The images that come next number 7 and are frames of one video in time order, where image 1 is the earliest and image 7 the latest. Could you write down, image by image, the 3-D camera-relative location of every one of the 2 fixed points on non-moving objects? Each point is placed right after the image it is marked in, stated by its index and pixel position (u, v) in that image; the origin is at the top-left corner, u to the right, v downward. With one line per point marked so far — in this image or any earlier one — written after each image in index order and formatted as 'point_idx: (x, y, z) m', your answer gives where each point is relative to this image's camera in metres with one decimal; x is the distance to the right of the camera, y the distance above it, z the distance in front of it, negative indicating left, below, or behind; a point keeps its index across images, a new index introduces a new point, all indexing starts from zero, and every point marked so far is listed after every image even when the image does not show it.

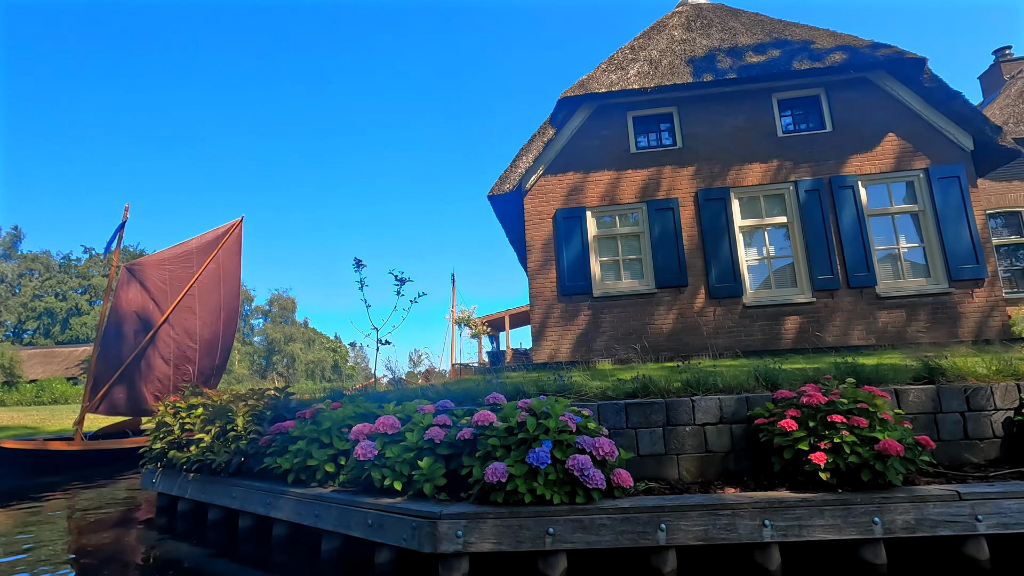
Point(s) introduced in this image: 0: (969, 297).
0: (+7.0, -0.1, +7.8) m
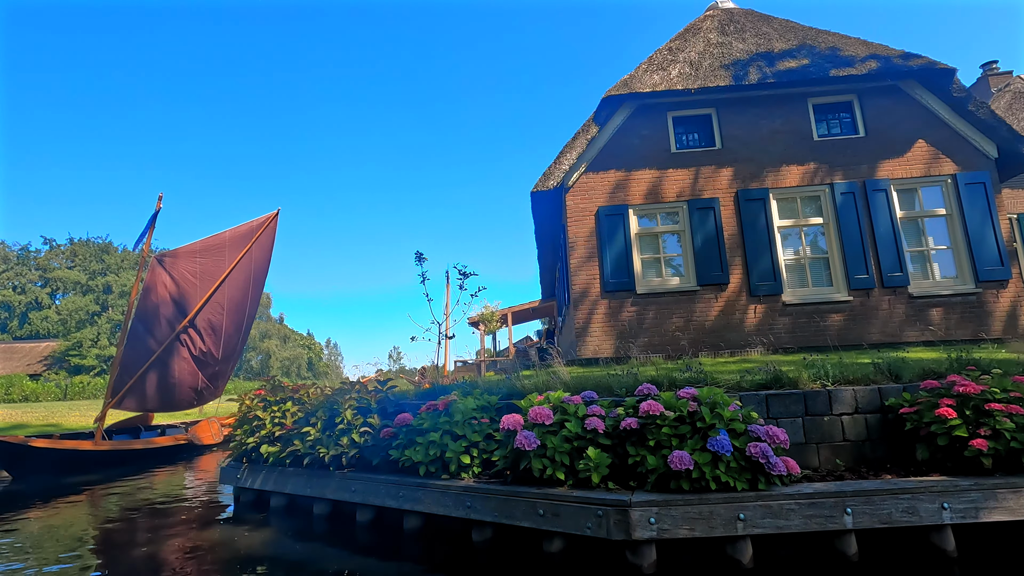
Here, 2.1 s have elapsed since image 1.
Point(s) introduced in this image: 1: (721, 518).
0: (+7.7, -0.1, +8.2) m
1: (+1.1, -1.2, +2.7) m
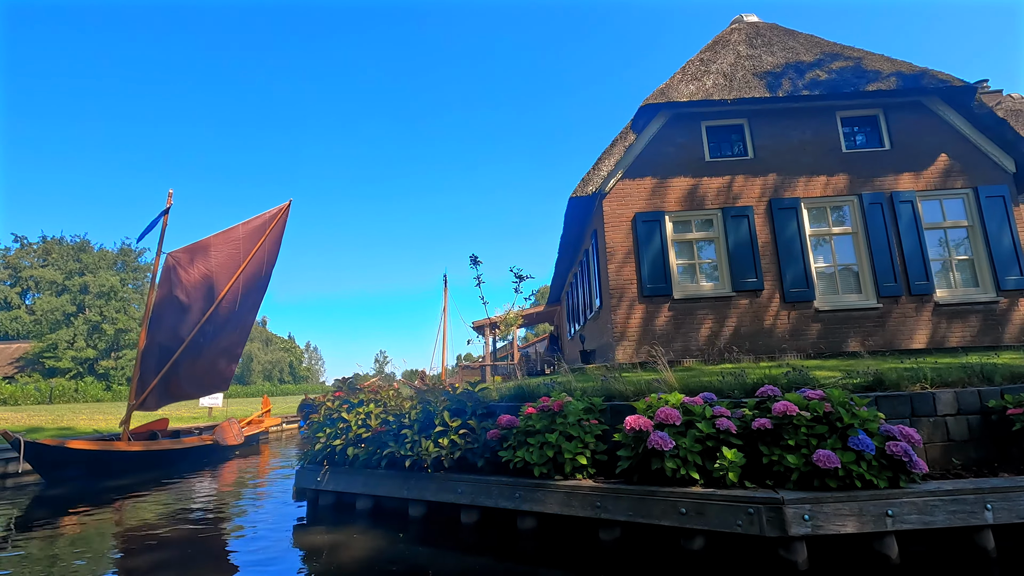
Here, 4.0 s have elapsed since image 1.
0: (+8.4, -0.3, +8.5) m
1: (+2.0, -1.2, +2.8) m
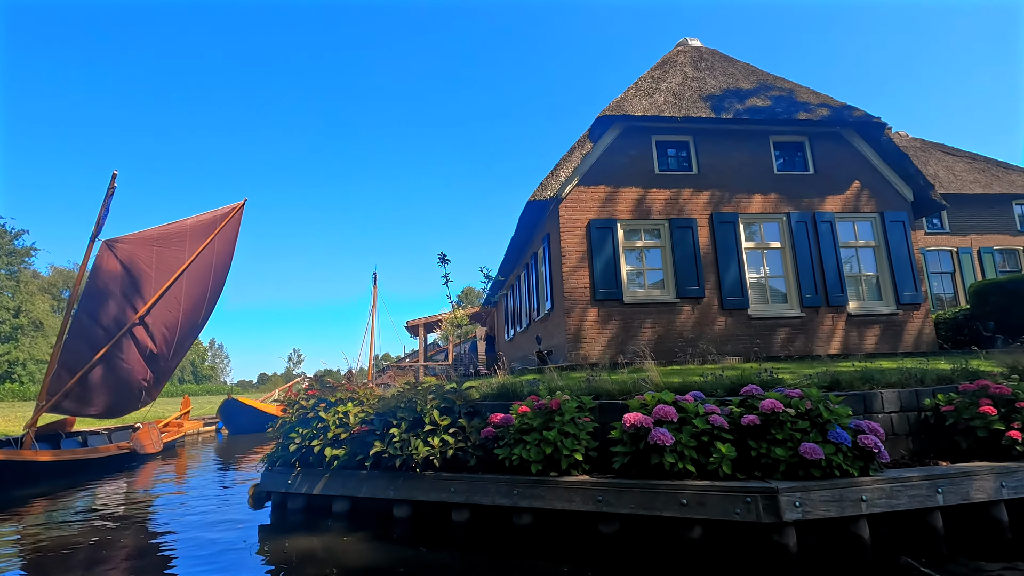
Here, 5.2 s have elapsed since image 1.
0: (+7.6, -0.6, +9.8) m
1: (+2.1, -1.3, +3.2) m
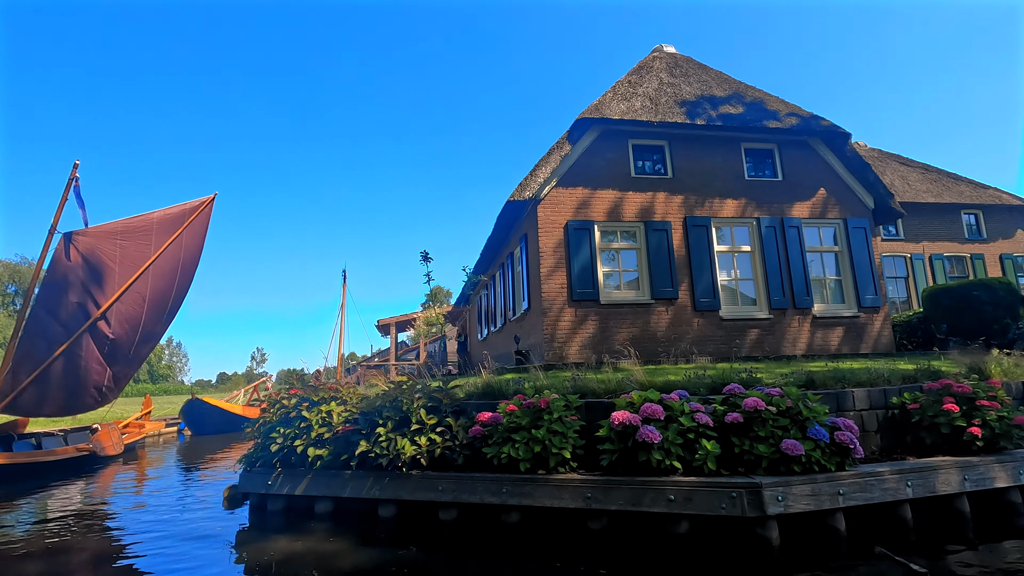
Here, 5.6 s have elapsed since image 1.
0: (+7.1, -0.6, +10.2) m
1: (+2.0, -1.3, +3.3) m
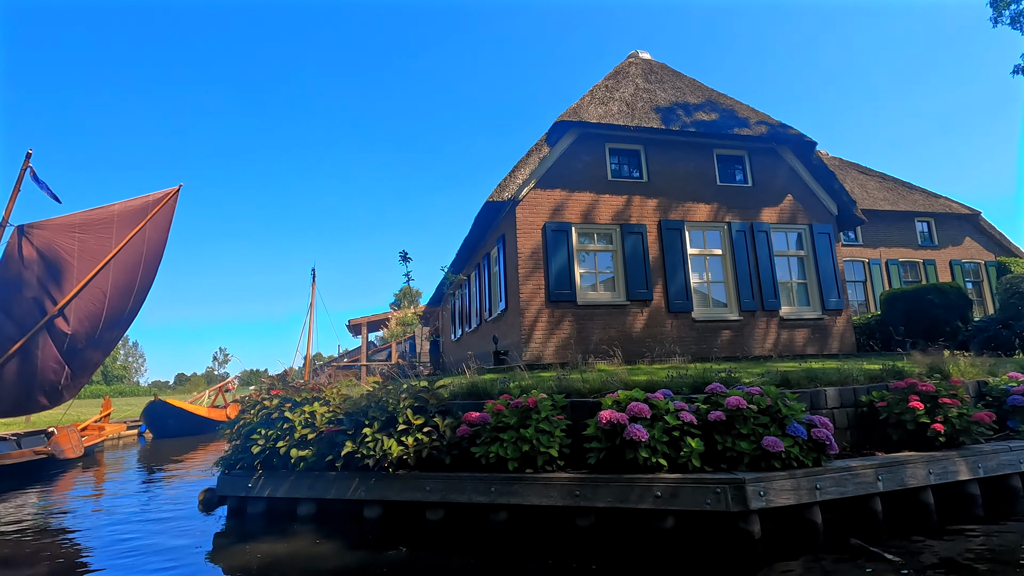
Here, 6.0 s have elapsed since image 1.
0: (+6.7, -0.7, +10.7) m
1: (+2.0, -1.3, +3.4) m
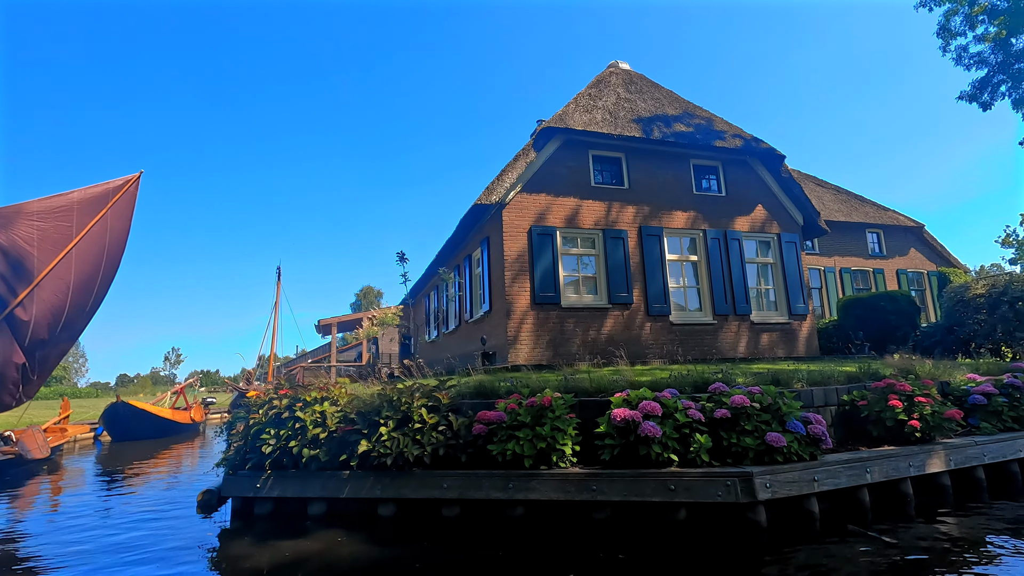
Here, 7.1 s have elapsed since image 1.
0: (+6.3, -0.8, +11.3) m
1: (+2.1, -1.4, +3.7) m
